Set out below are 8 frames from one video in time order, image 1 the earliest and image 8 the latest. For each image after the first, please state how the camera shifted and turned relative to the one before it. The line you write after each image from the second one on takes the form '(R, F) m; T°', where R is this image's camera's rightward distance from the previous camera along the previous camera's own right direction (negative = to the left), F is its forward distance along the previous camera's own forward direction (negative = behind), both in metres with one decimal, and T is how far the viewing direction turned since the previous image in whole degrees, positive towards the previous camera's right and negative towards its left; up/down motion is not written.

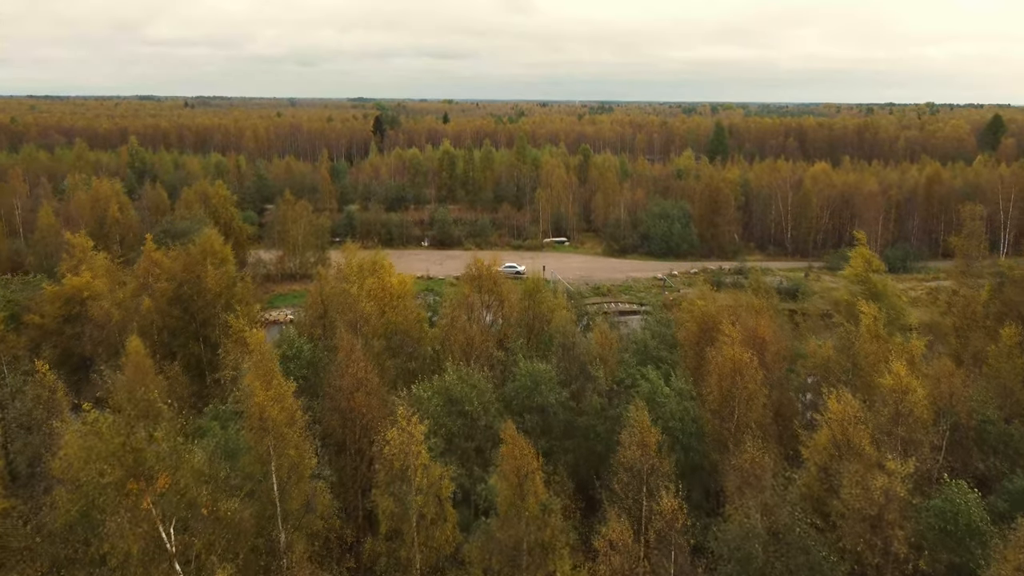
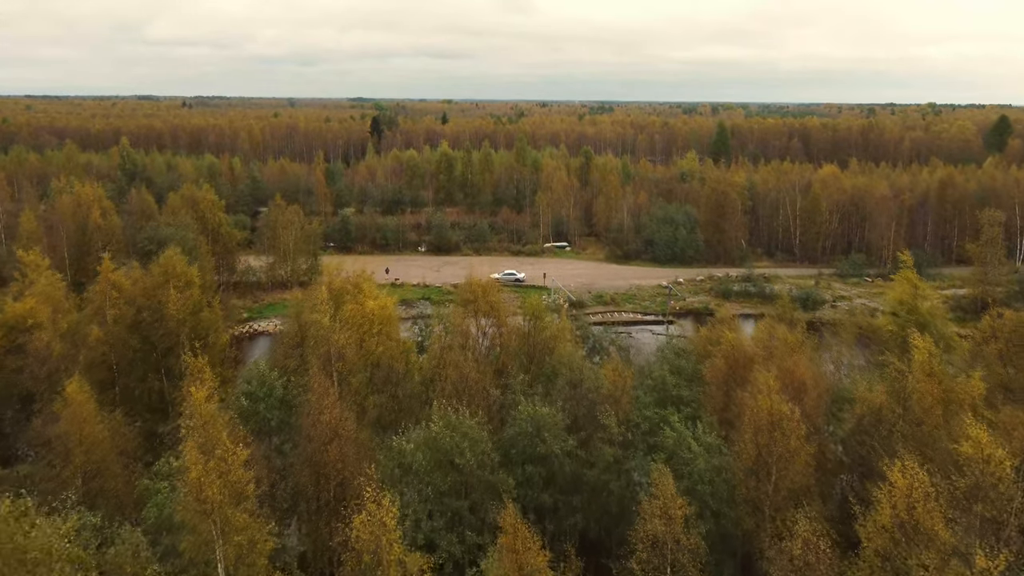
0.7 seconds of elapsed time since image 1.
(0.0, +1.7) m; 0°
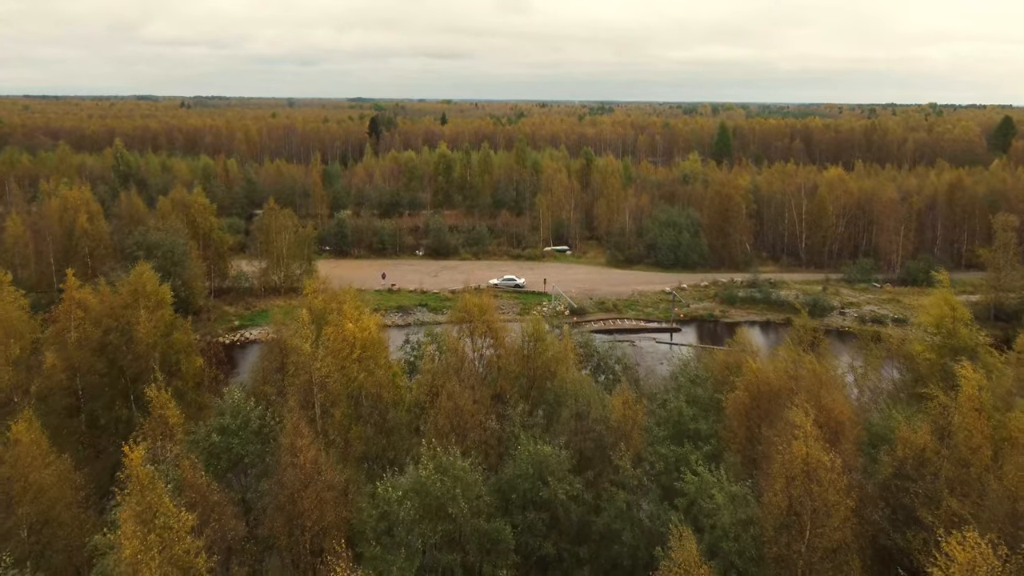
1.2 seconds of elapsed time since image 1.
(0.0, +1.2) m; 0°
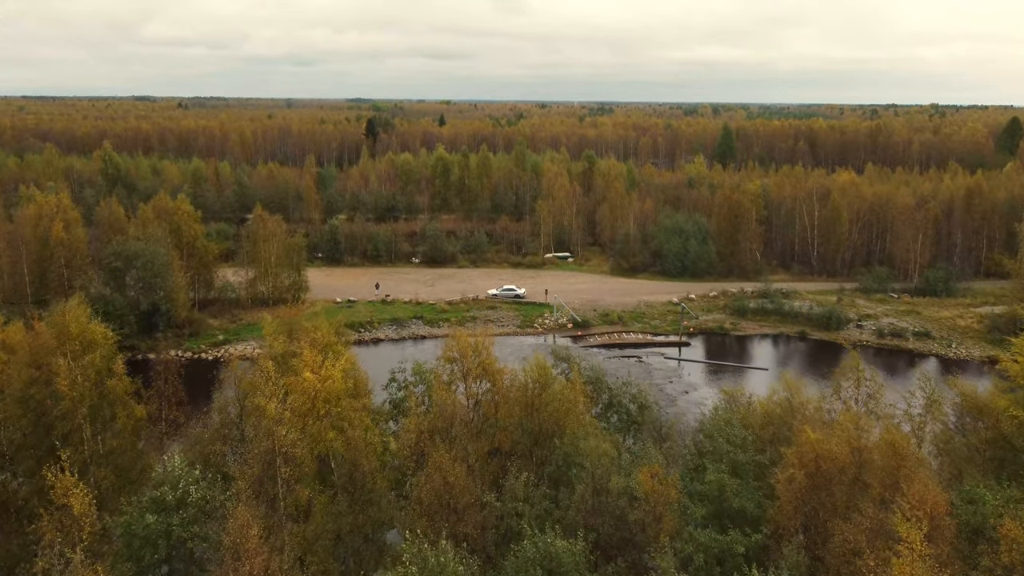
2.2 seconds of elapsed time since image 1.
(0.0, +2.1) m; 0°
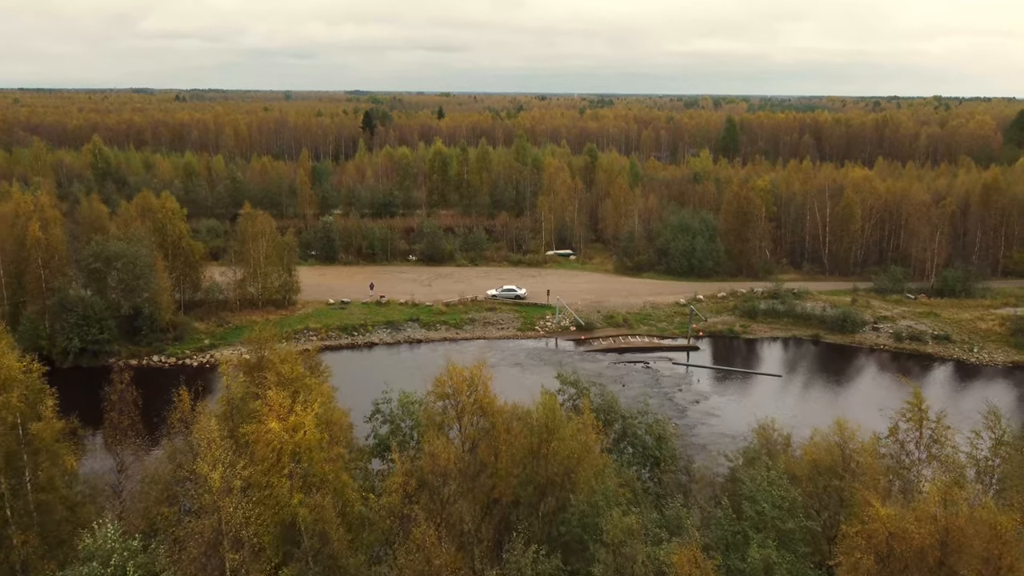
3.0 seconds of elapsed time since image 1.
(0.0, +1.8) m; 0°
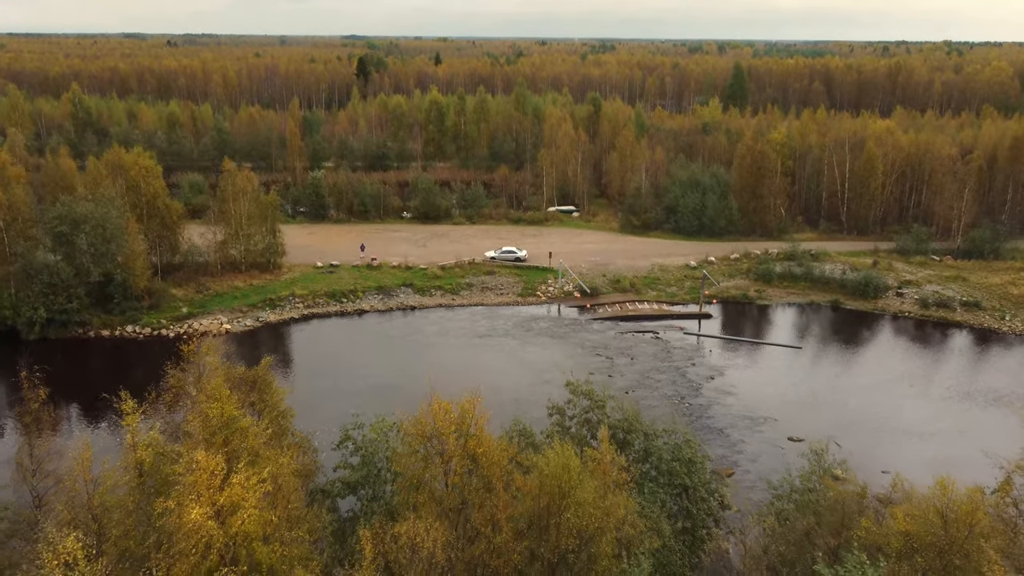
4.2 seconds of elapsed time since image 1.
(0.0, +2.5) m; 0°
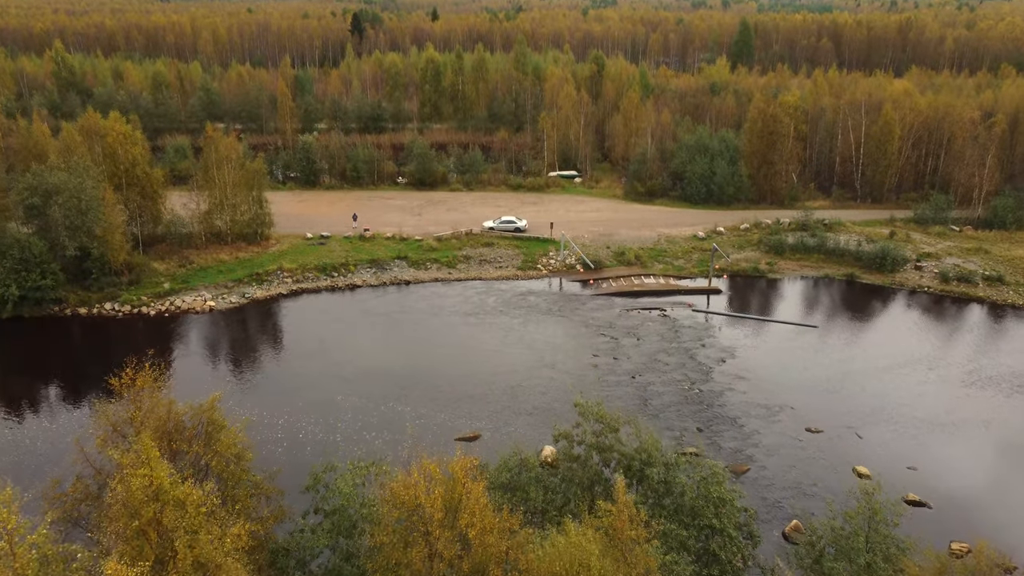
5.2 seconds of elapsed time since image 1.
(0.0, +1.7) m; 0°
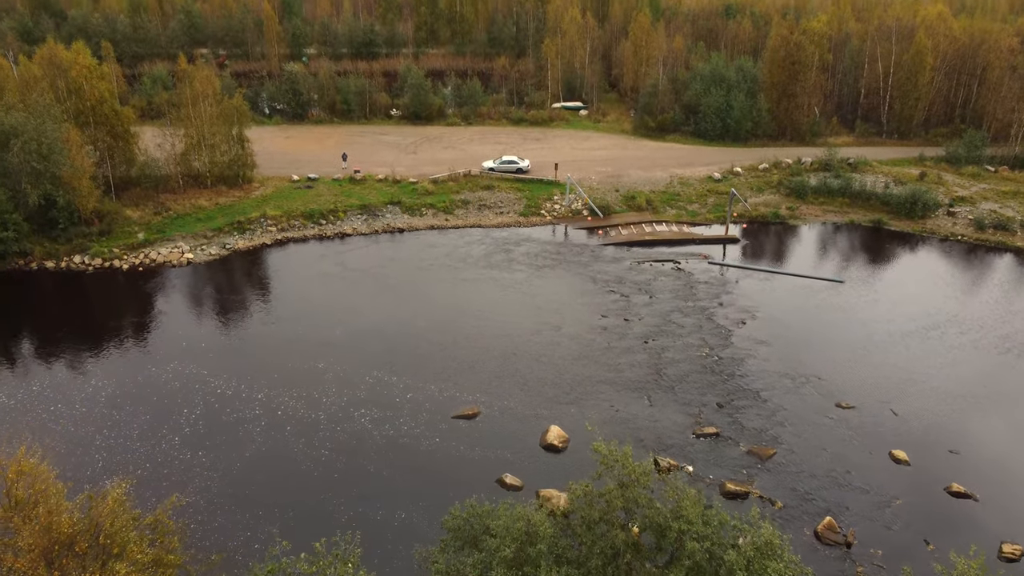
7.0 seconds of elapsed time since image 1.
(0.0, +2.3) m; 0°
